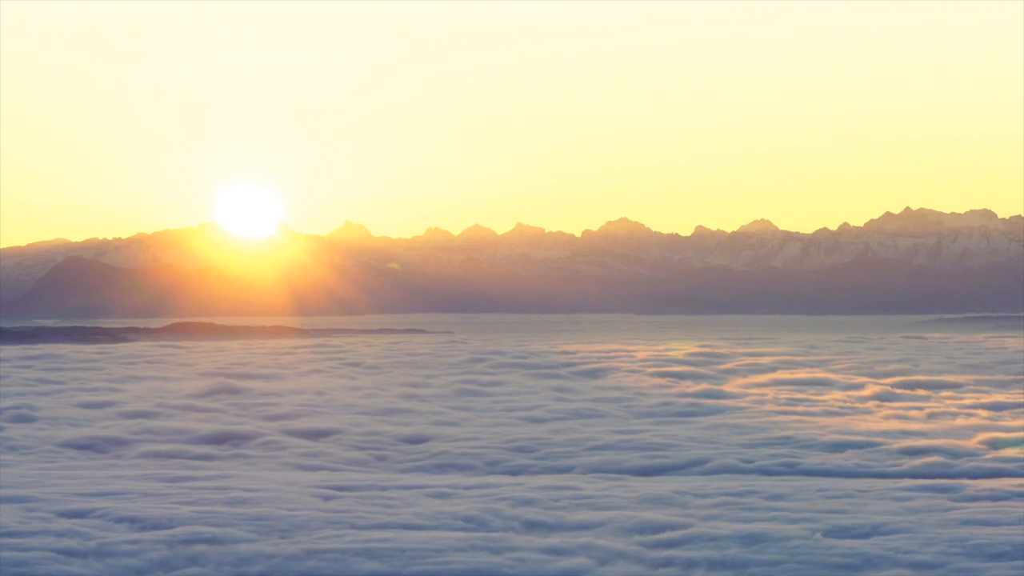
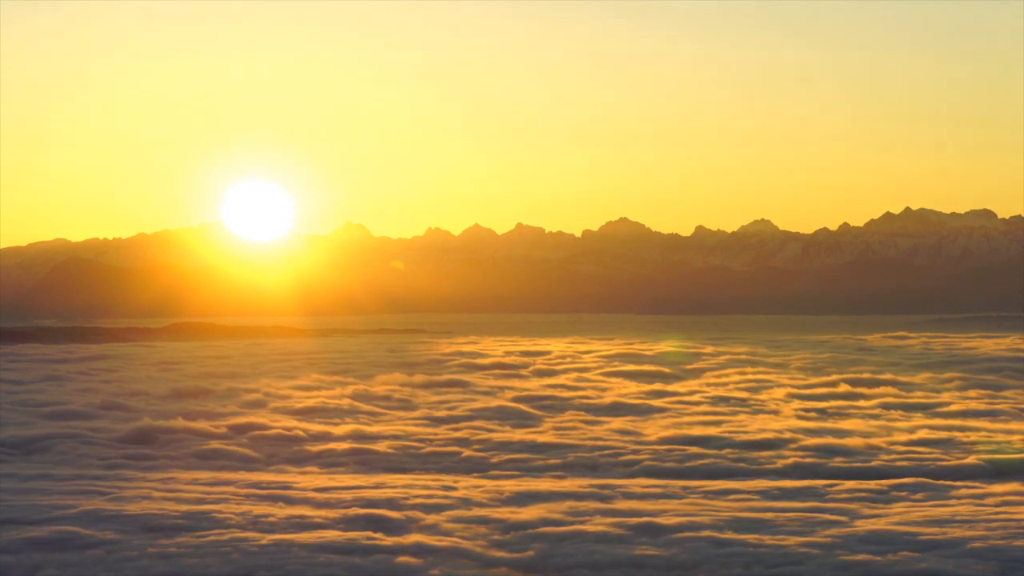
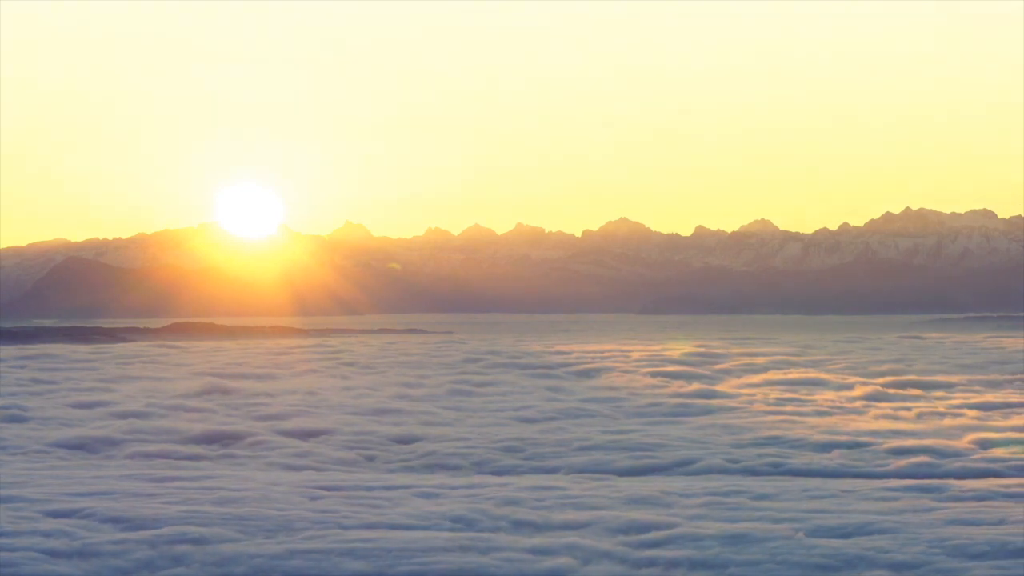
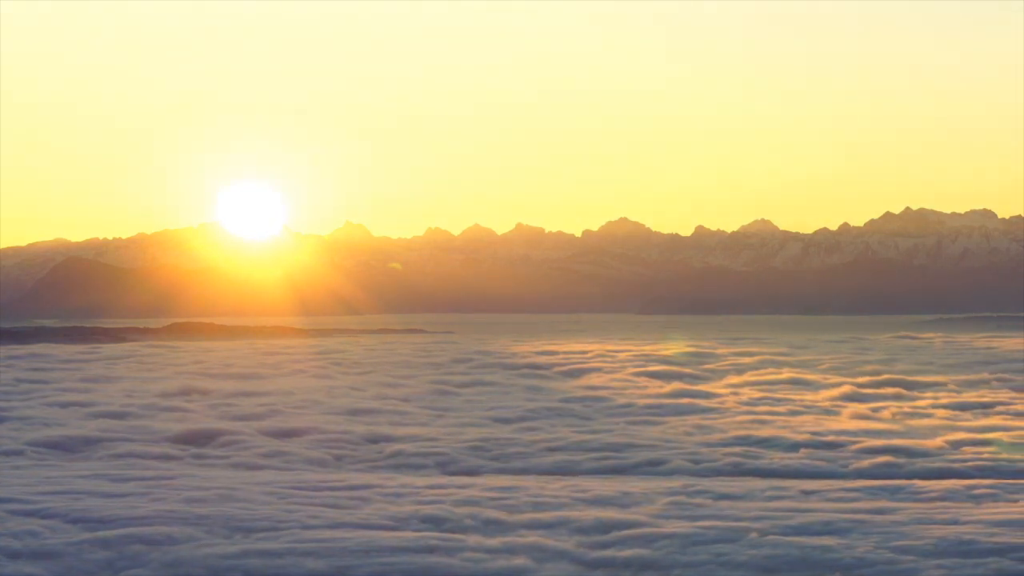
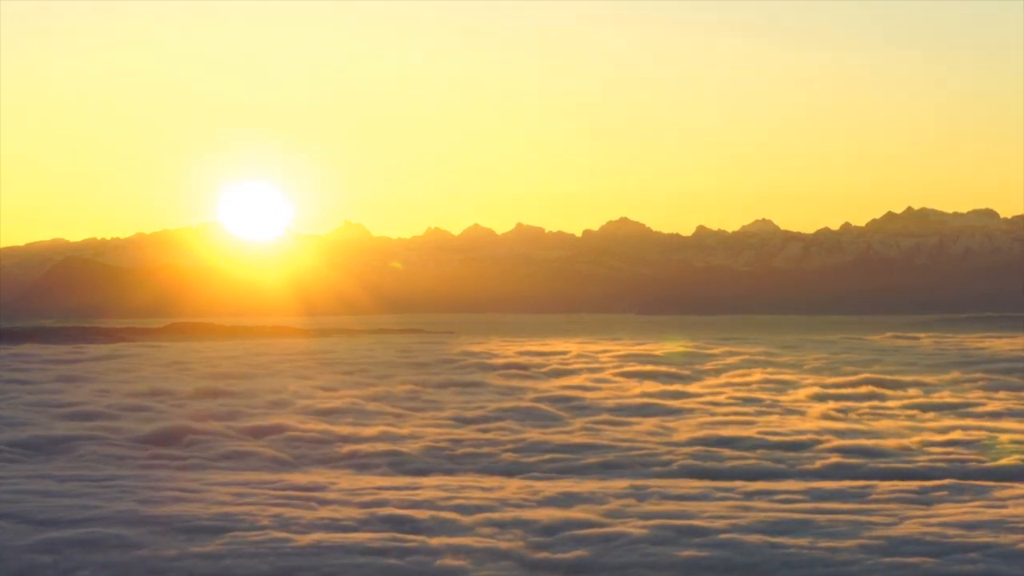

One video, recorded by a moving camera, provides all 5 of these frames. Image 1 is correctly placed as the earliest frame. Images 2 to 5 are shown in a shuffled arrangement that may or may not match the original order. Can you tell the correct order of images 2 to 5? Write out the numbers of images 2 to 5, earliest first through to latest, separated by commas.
3, 4, 5, 2
